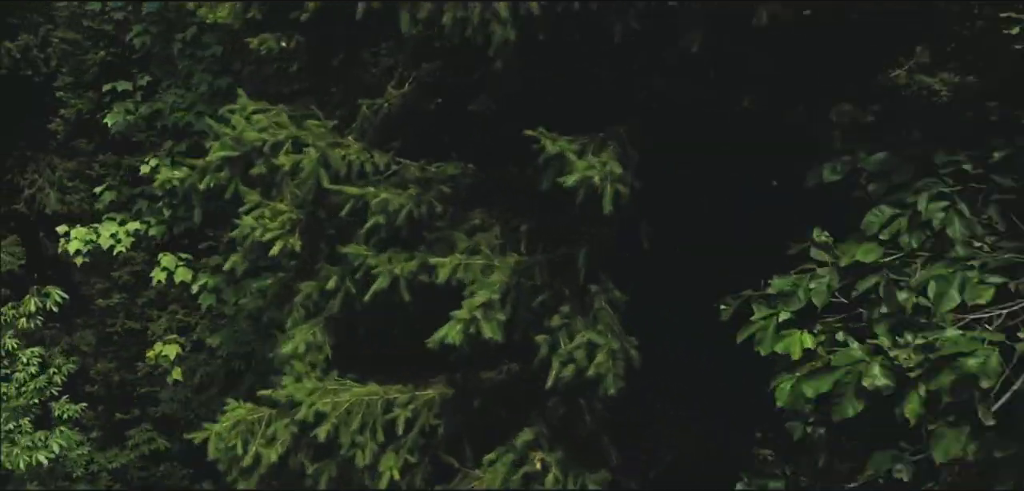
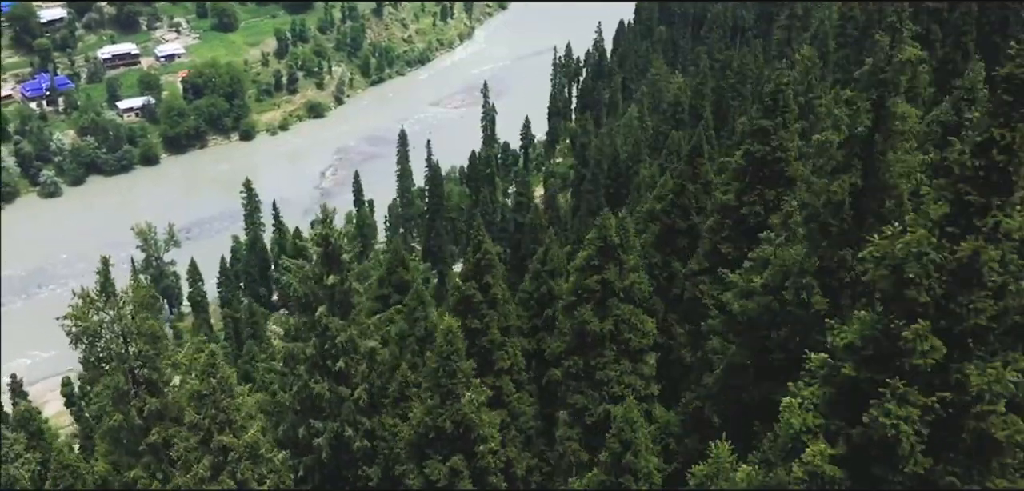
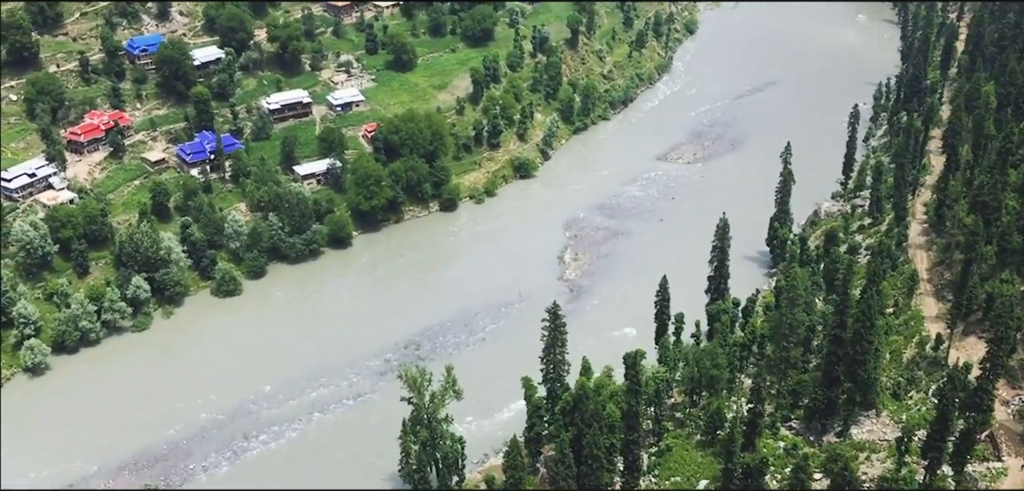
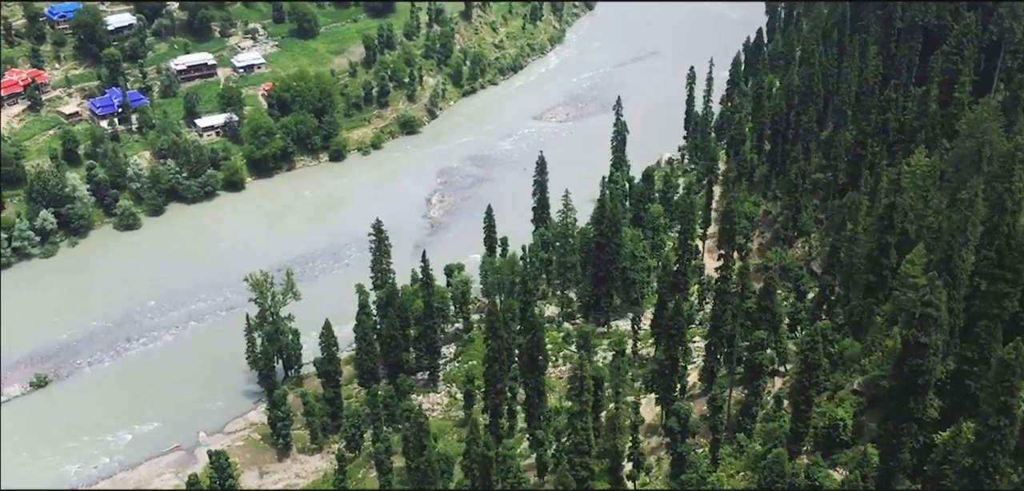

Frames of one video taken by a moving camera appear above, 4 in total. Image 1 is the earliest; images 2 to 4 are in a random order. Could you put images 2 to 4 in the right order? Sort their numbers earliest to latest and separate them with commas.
2, 4, 3
